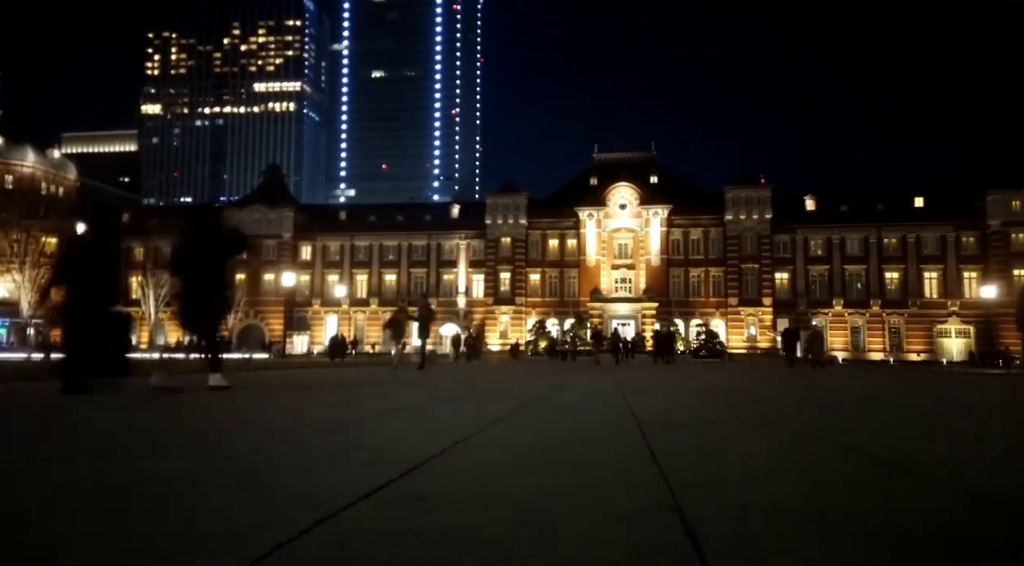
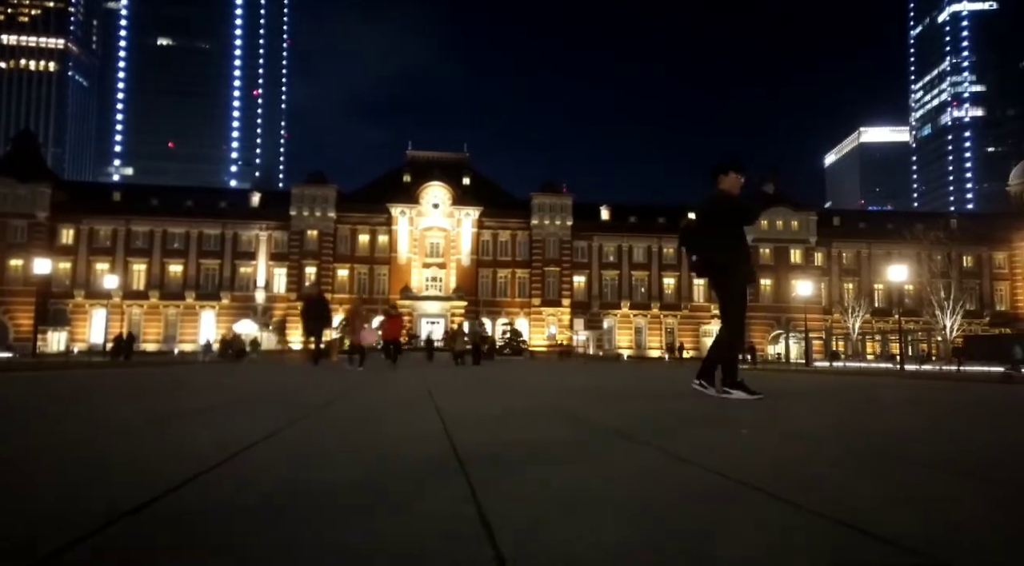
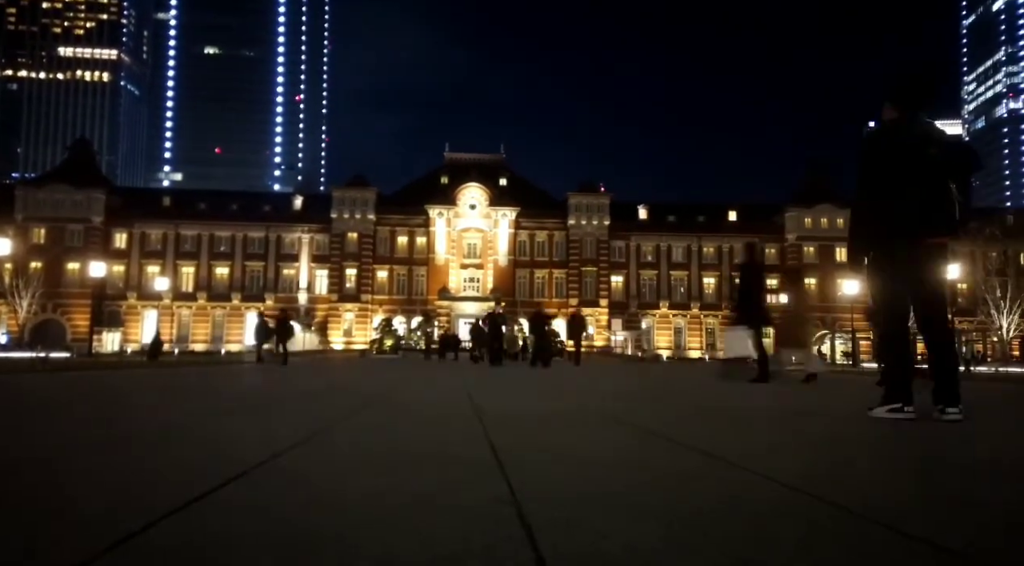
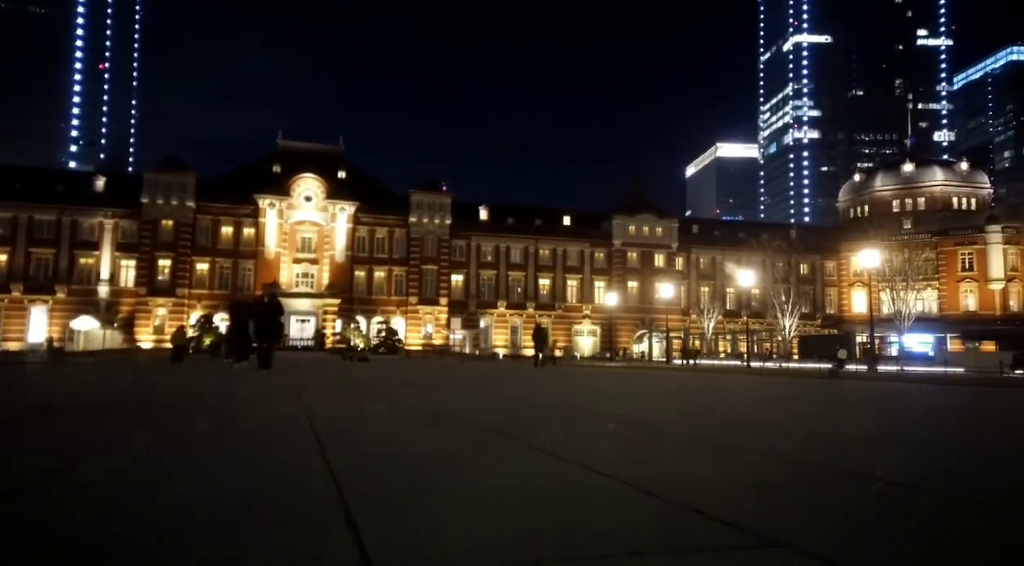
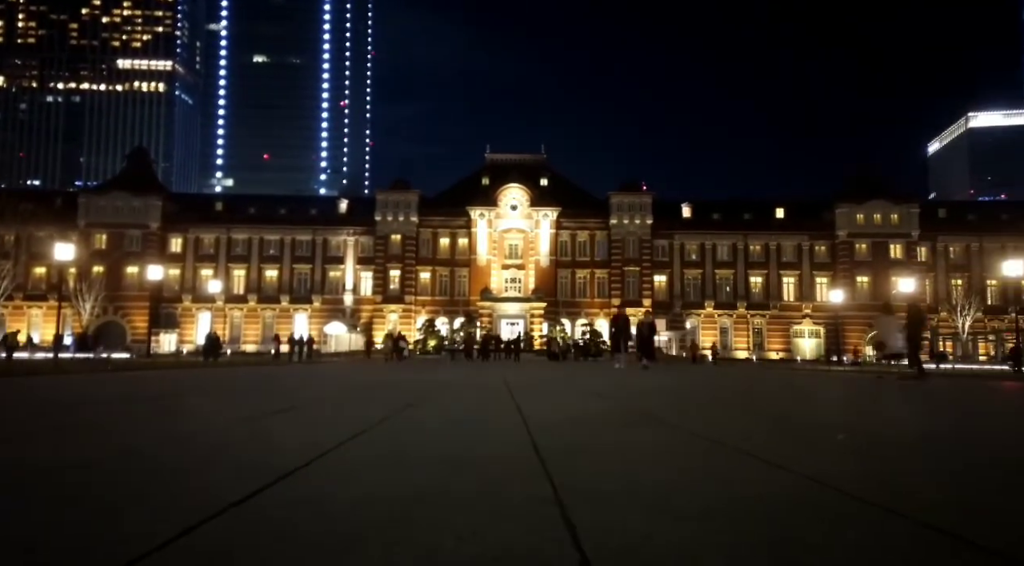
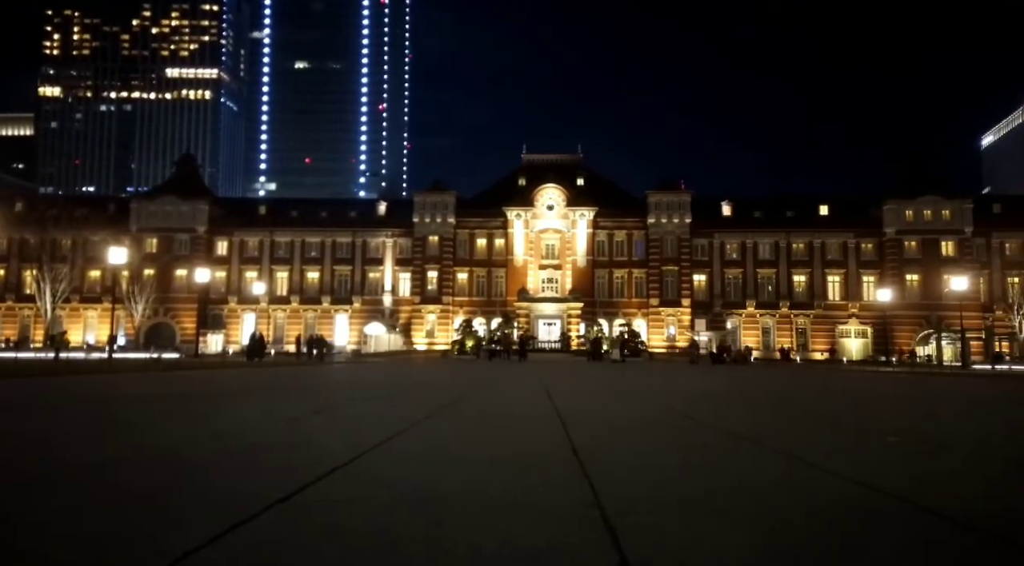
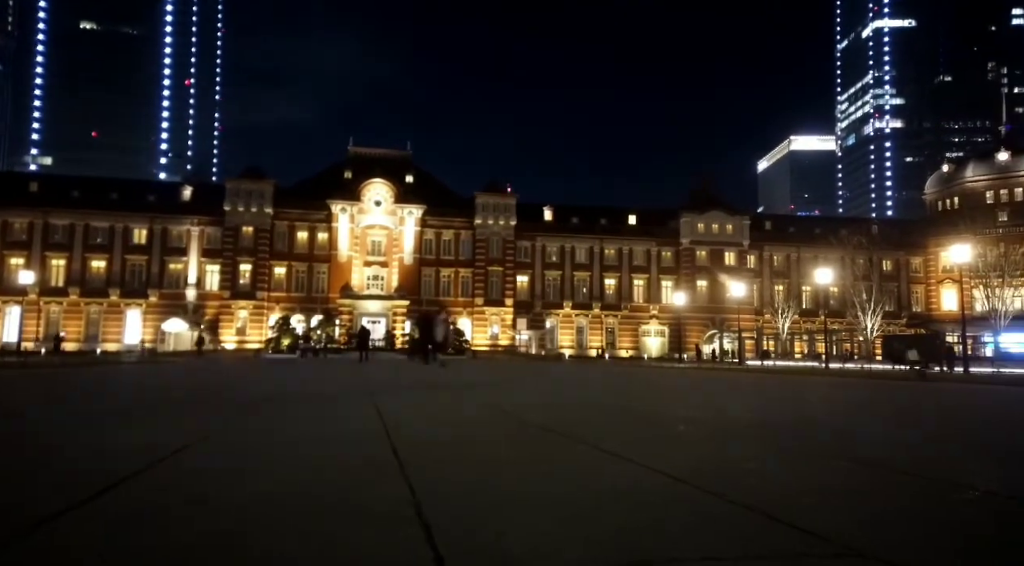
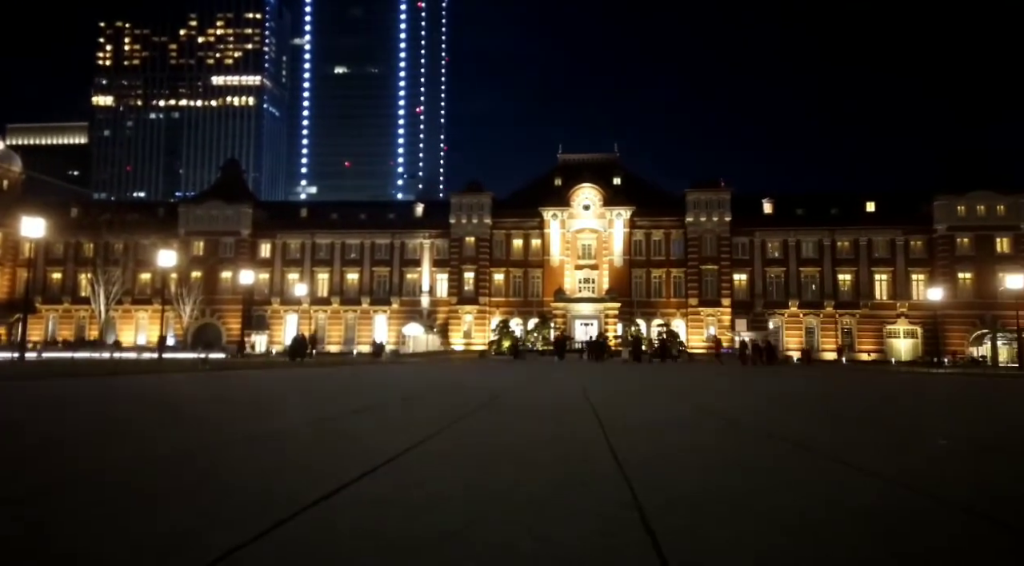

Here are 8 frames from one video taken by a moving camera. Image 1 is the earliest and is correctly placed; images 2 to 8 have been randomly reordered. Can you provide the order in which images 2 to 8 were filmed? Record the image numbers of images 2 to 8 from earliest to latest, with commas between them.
8, 6, 5, 3, 2, 7, 4
